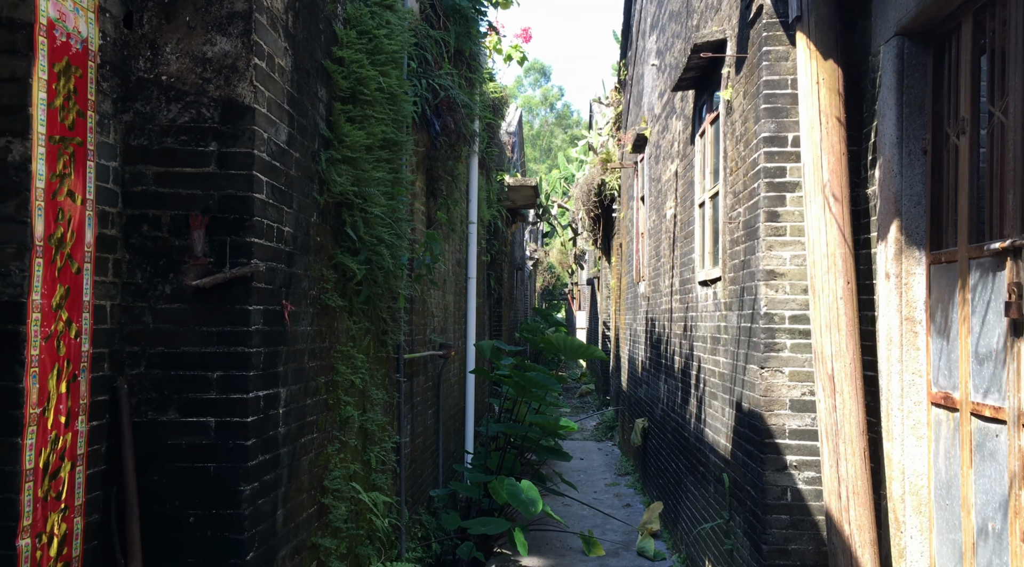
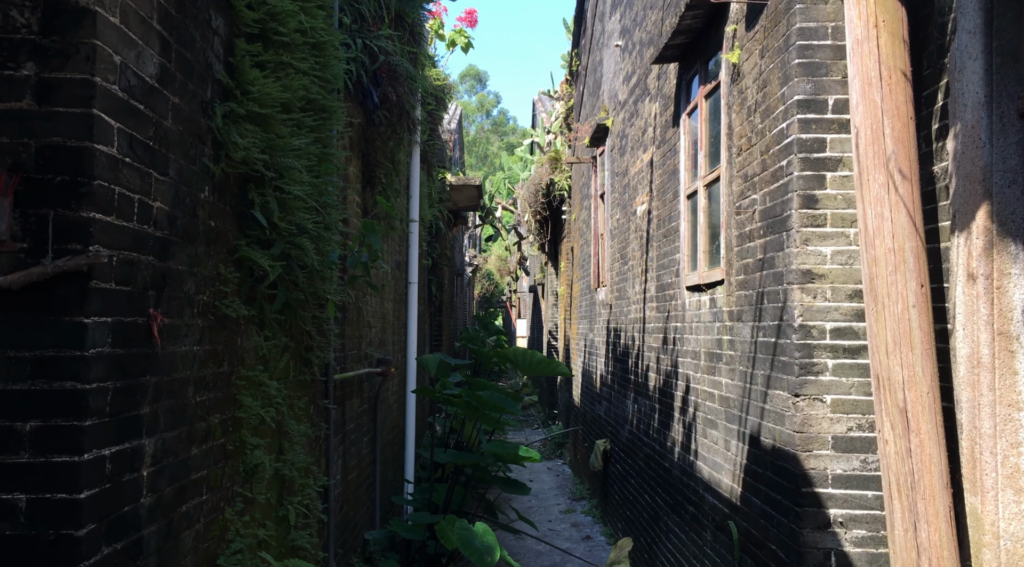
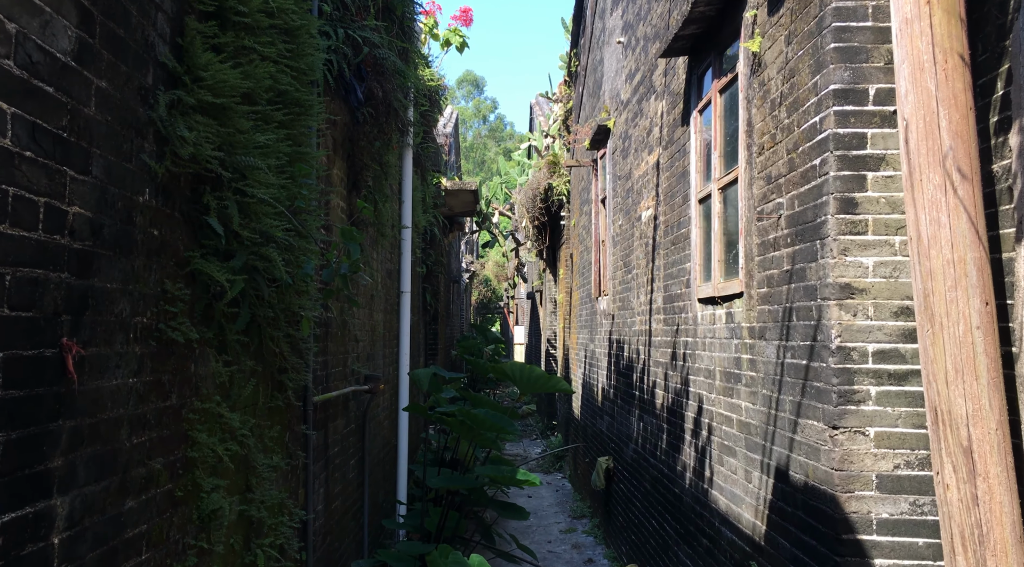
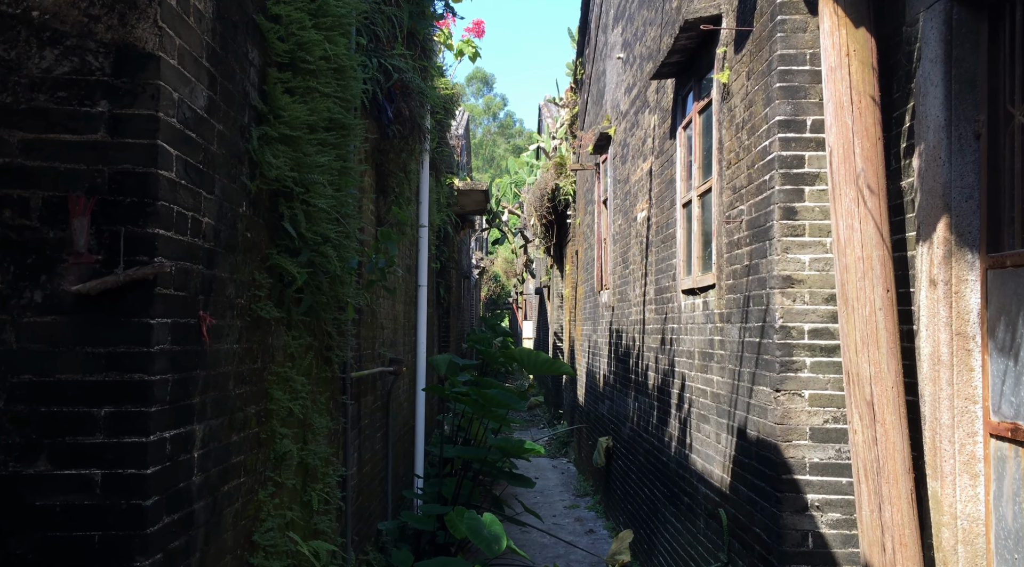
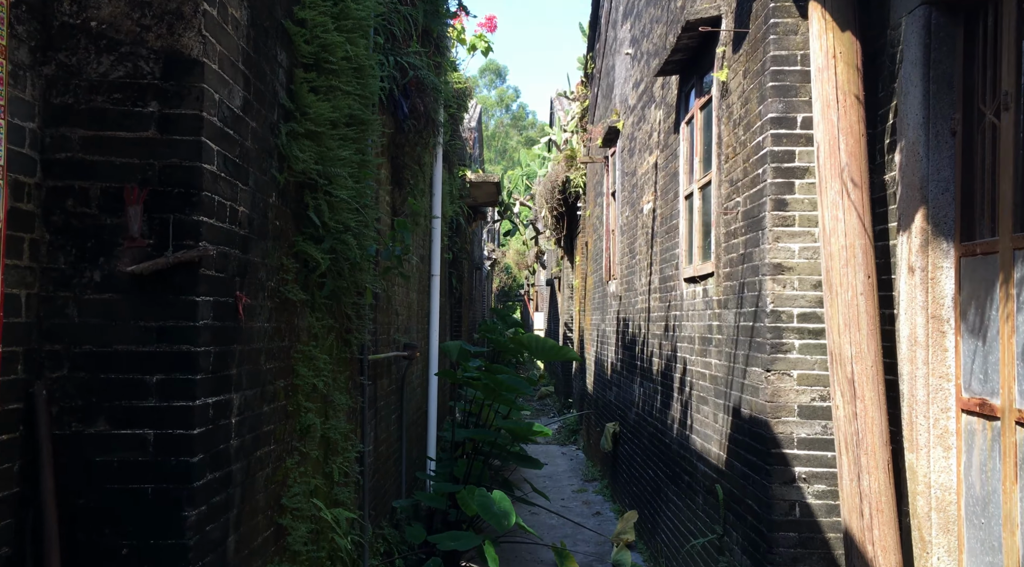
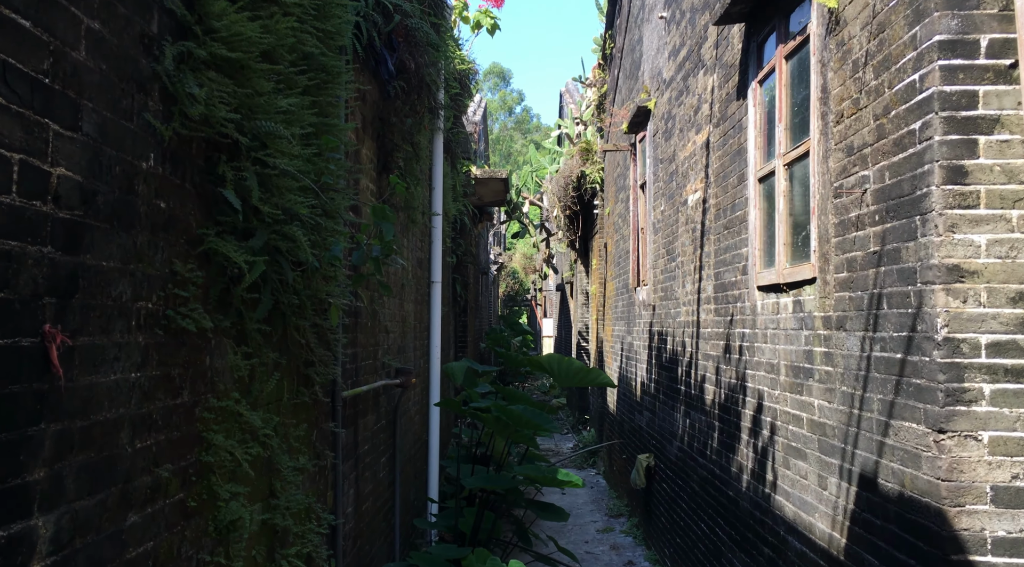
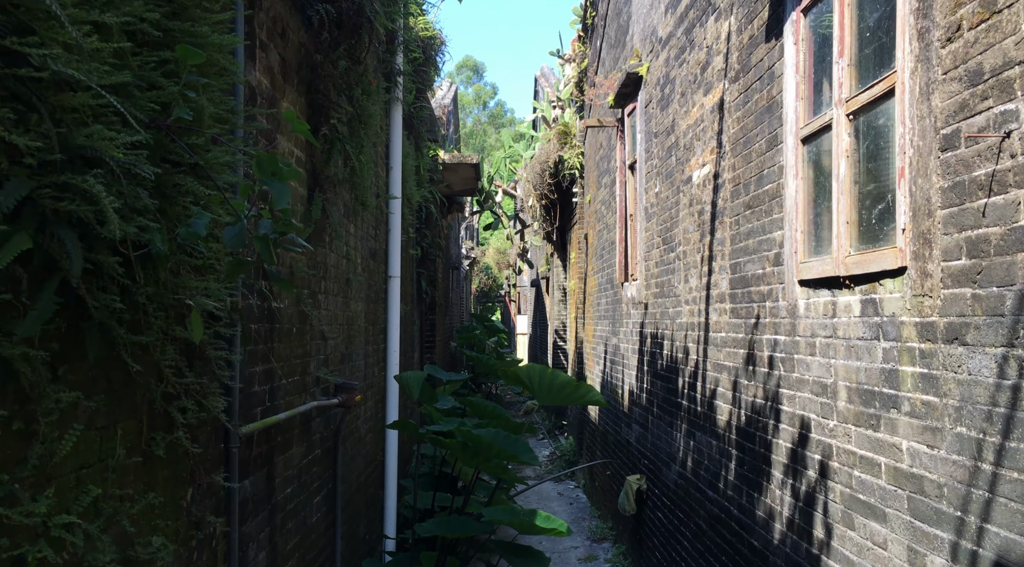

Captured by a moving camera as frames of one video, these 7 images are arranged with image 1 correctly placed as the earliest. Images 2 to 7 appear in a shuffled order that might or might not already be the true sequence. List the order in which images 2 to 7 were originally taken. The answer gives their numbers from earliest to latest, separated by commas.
5, 4, 2, 3, 6, 7
